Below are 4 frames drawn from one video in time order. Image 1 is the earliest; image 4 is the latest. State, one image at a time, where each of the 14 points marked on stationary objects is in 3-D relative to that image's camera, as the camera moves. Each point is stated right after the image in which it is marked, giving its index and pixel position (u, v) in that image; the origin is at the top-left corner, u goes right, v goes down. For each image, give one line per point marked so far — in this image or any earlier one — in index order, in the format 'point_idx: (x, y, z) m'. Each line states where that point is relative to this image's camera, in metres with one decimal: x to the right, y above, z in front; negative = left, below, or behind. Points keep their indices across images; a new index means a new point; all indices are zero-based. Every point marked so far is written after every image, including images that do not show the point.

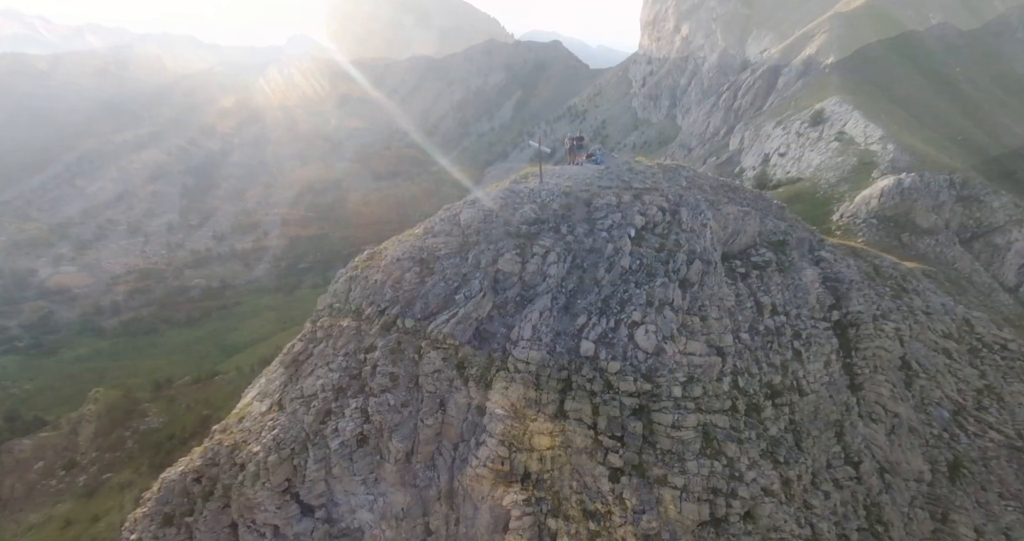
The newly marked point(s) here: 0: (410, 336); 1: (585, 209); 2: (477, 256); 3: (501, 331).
0: (-3.4, -2.2, +14.7) m
1: (+2.7, +2.2, +16.2) m
2: (-1.2, +0.5, +15.1) m
3: (-0.3, -2.0, +14.1) m
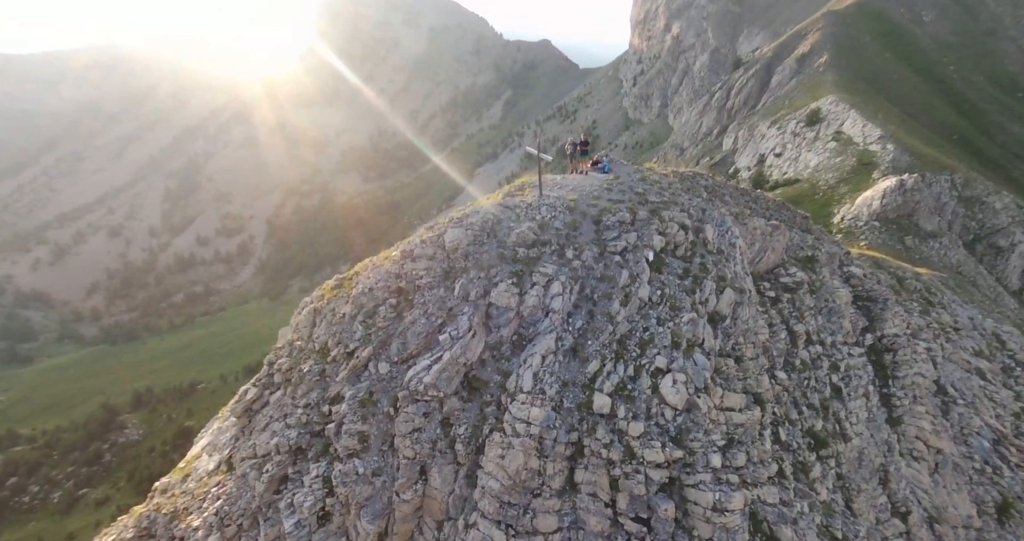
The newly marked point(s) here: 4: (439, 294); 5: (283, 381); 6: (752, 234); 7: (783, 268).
0: (-3.5, -3.2, +12.1) m
1: (+2.5, +1.3, +13.7) m
2: (-1.4, -0.4, +12.5) m
3: (-0.4, -2.9, +11.5) m
4: (-2.0, -0.7, +12.5) m
5: (-7.1, -3.4, +13.6) m
6: (+8.9, +1.4, +16.3) m
7: (+10.6, 0.0, +17.1) m
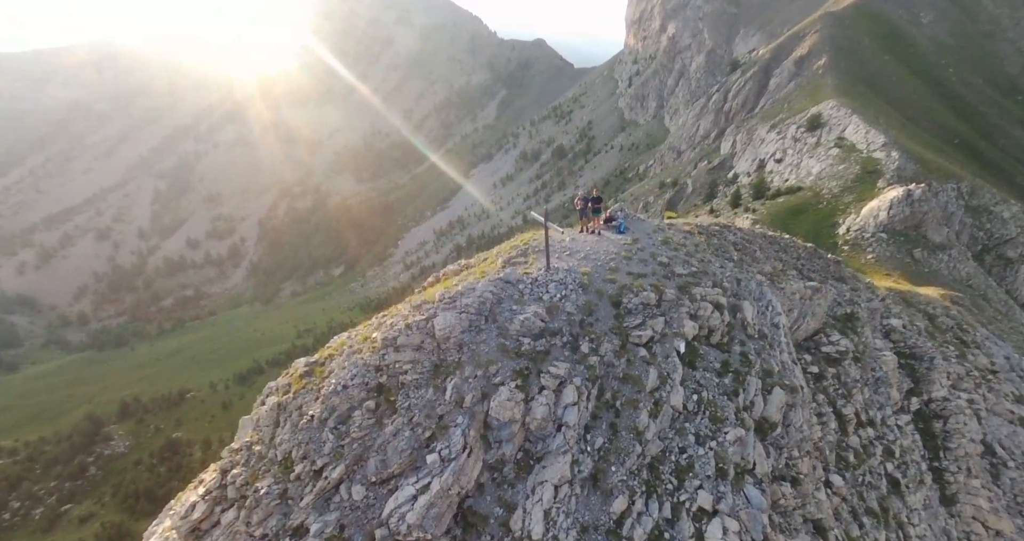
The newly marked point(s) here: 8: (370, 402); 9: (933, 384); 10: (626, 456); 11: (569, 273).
0: (-3.4, -5.5, +9.8) m
1: (+2.6, -1.0, +11.4) m
2: (-1.3, -2.7, +10.2) m
3: (-0.3, -5.2, +9.2) m
4: (-2.0, -3.0, +10.2) m
5: (-7.0, -5.7, +11.2) m
6: (+8.9, -0.9, +14.1) m
7: (+10.6, -2.2, +14.9) m
8: (-3.5, -3.2, +10.7) m
9: (+16.6, -4.4, +17.3) m
10: (+2.4, -4.0, +9.4) m
11: (+1.6, 0.0, +12.5) m
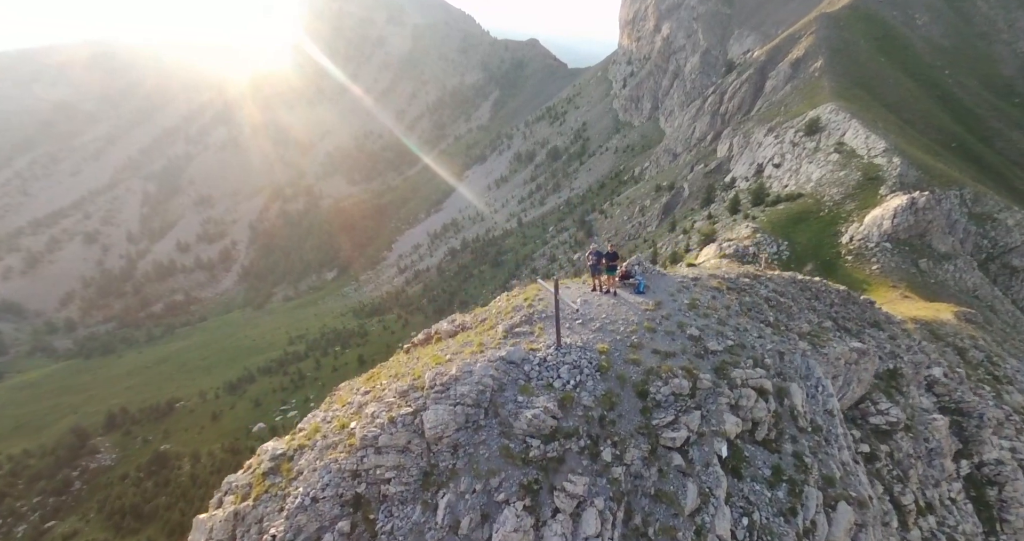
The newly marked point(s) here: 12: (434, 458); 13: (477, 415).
0: (-3.3, -7.3, +7.8) m
1: (+2.7, -2.7, +9.5) m
2: (-1.2, -4.5, +8.2) m
3: (-0.2, -7.0, +7.3) m
4: (-1.8, -4.8, +8.2) m
5: (-6.9, -7.6, +9.2) m
6: (+9.0, -2.5, +12.3) m
7: (+10.6, -3.8, +13.1) m
8: (-3.4, -5.0, +8.7) m
9: (+16.6, -6.0, +15.6) m
10: (+2.6, -5.7, +7.5) m
11: (+1.6, -1.7, +10.6) m
12: (-1.7, -3.8, +9.0) m
13: (-0.8, -3.1, +9.3) m
